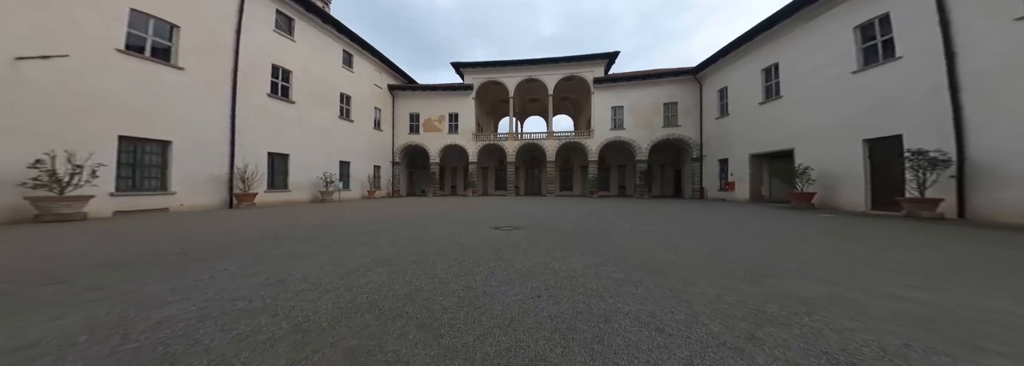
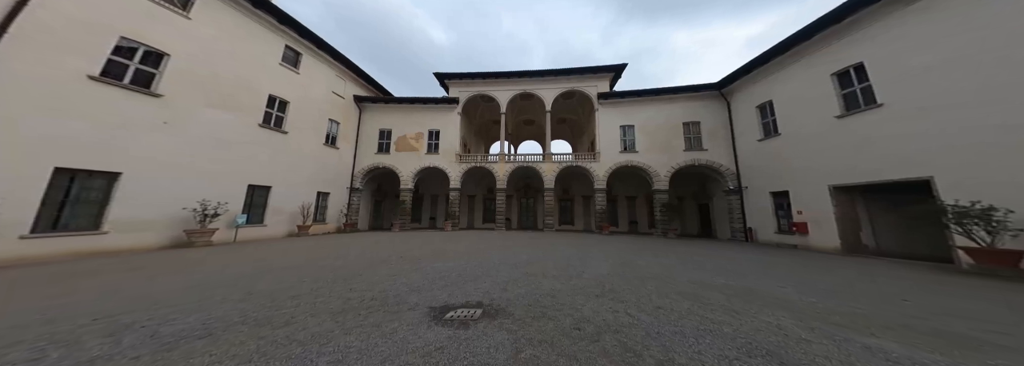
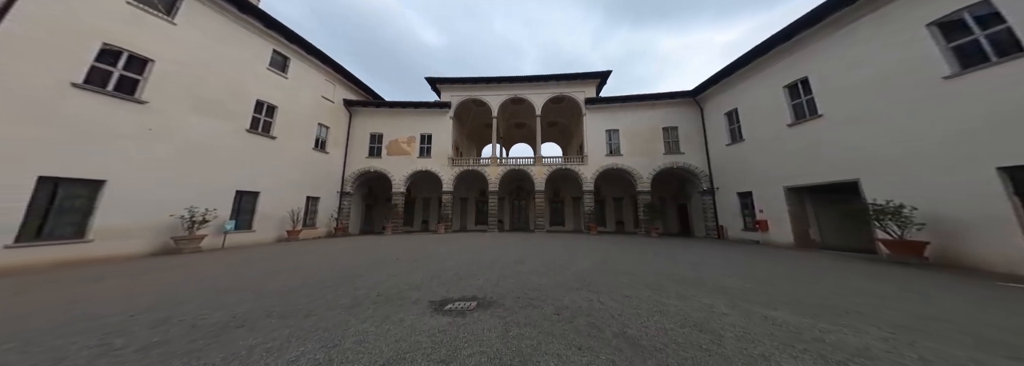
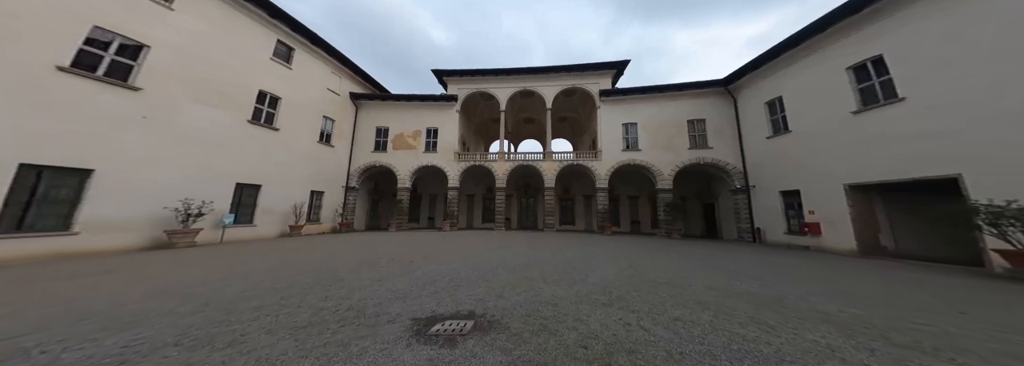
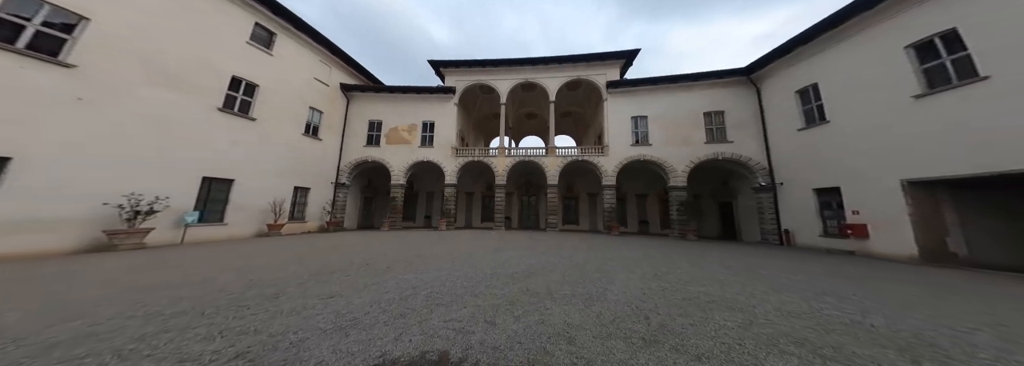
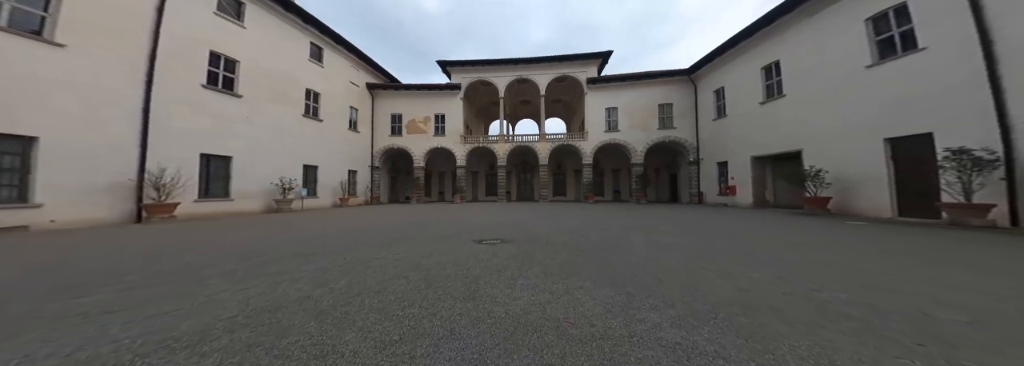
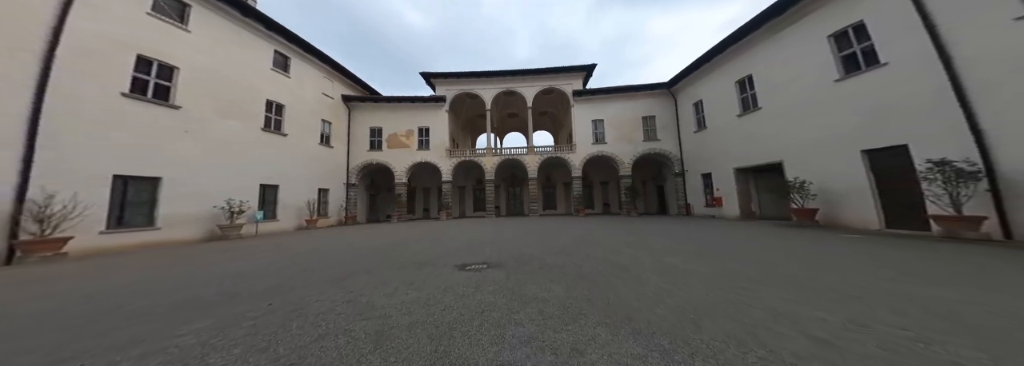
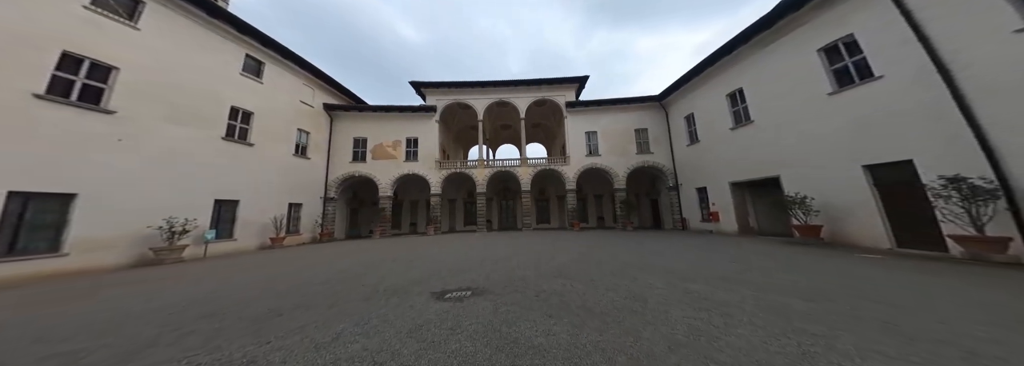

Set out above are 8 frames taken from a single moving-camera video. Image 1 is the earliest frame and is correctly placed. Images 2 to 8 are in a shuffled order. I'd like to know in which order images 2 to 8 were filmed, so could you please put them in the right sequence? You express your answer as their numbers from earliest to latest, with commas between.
6, 7, 8, 3, 2, 4, 5
